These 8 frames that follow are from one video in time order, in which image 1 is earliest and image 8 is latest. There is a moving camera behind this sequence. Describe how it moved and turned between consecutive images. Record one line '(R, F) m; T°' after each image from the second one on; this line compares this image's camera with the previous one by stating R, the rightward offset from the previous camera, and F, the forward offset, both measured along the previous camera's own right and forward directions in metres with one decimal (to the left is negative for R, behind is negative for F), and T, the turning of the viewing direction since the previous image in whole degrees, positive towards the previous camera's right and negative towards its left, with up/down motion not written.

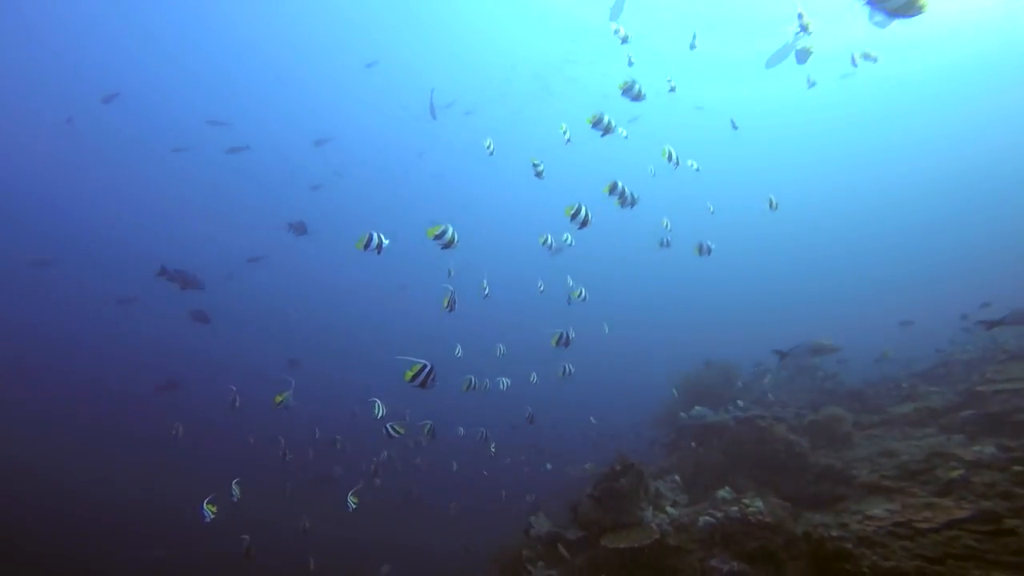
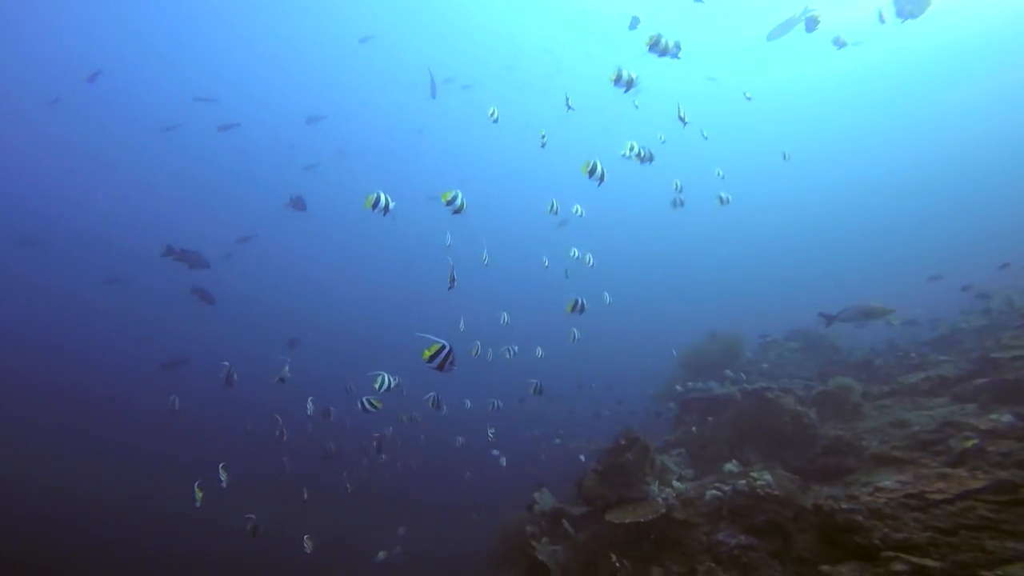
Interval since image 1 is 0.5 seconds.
(+0.1, +0.2) m; 0°
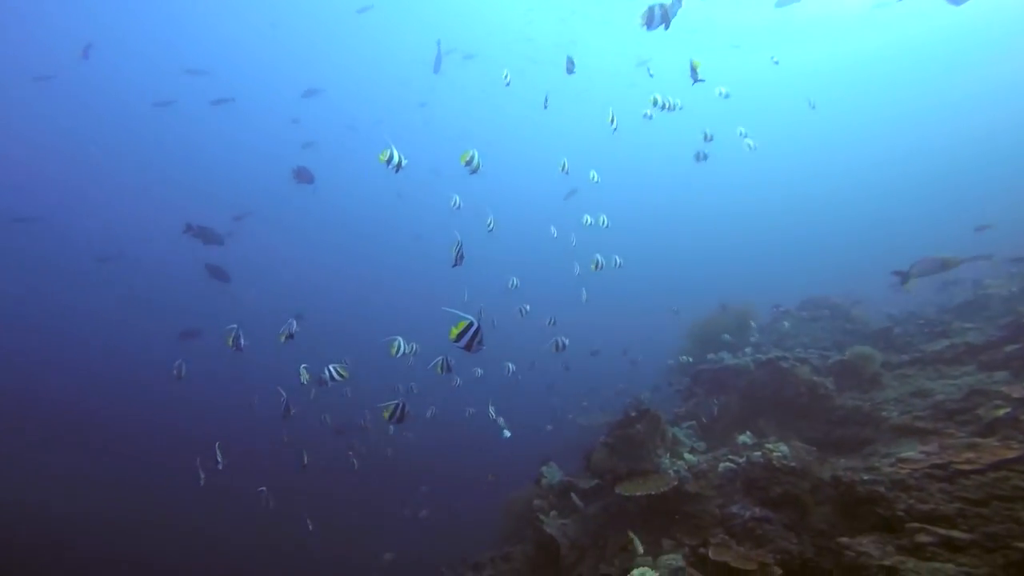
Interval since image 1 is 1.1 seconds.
(0.0, +0.3) m; -1°
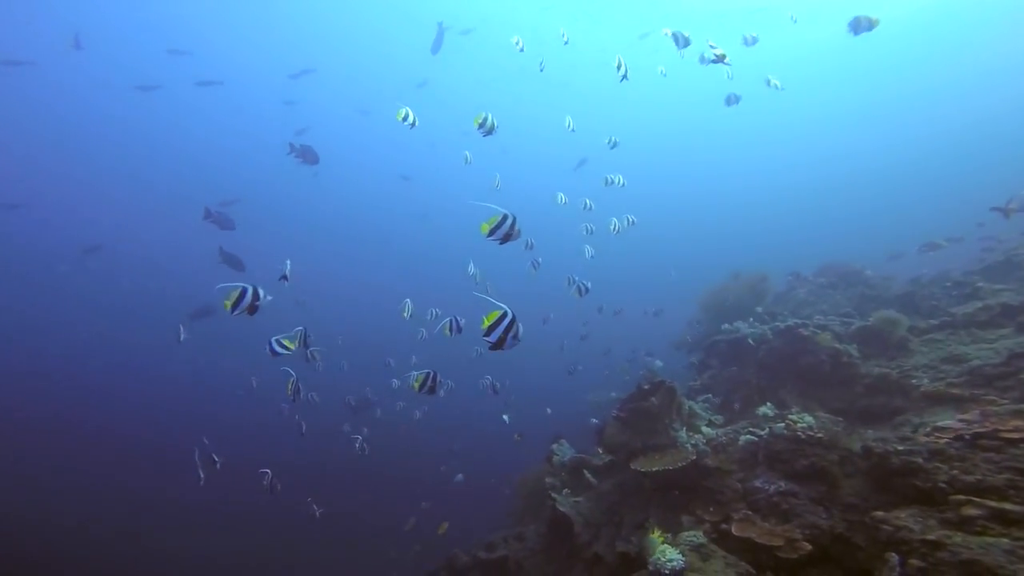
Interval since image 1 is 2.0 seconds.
(-0.1, +0.4) m; 0°
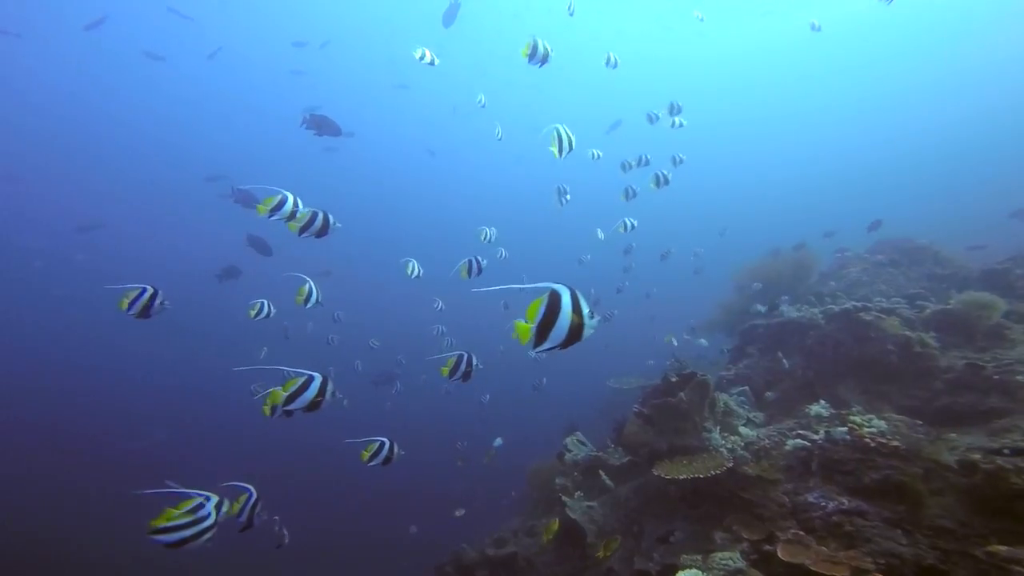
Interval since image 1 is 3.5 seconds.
(+0.3, +1.0) m; -3°
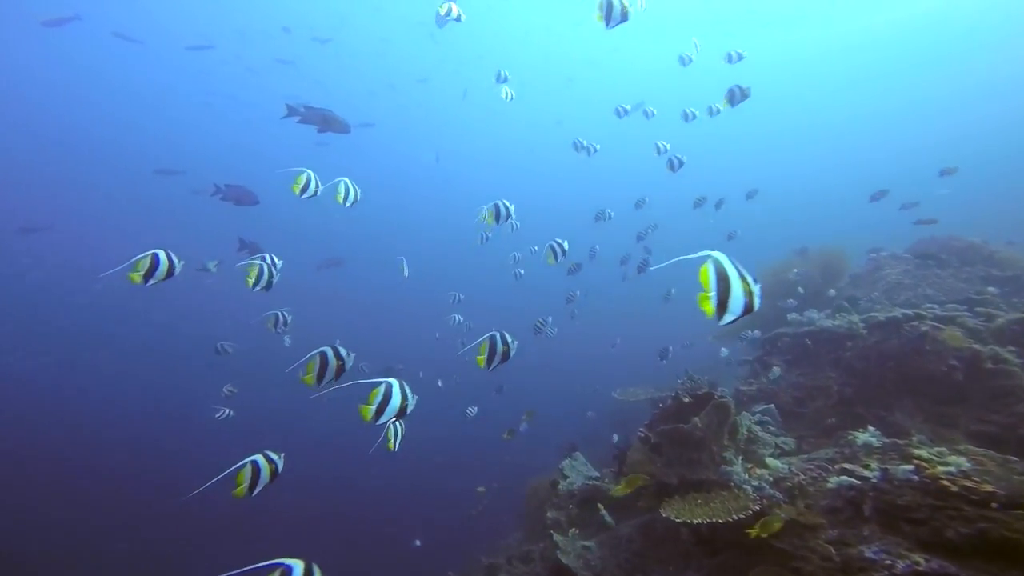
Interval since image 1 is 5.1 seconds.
(+0.3, +1.0) m; -1°
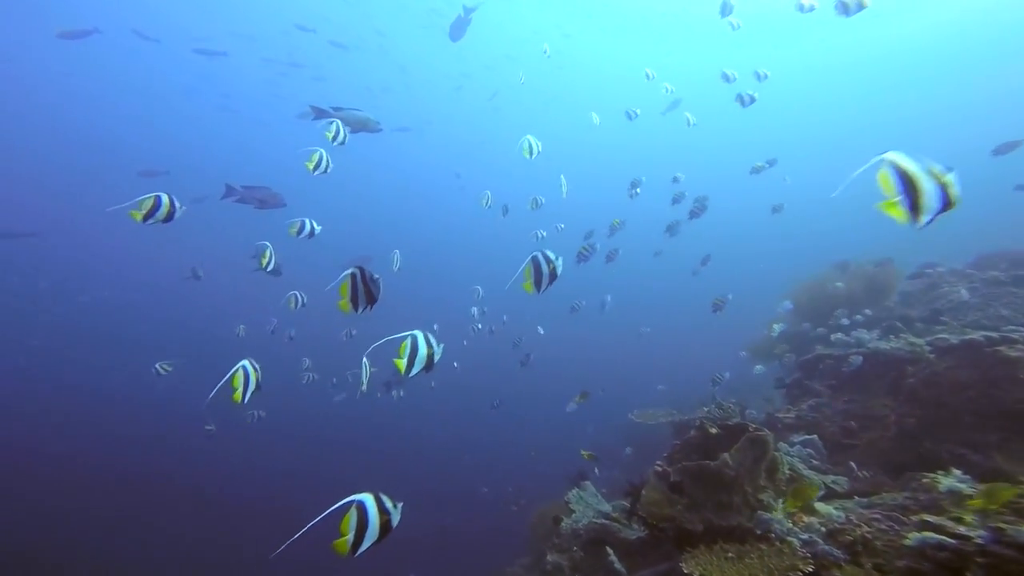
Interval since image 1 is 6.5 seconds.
(+0.2, +0.8) m; -2°
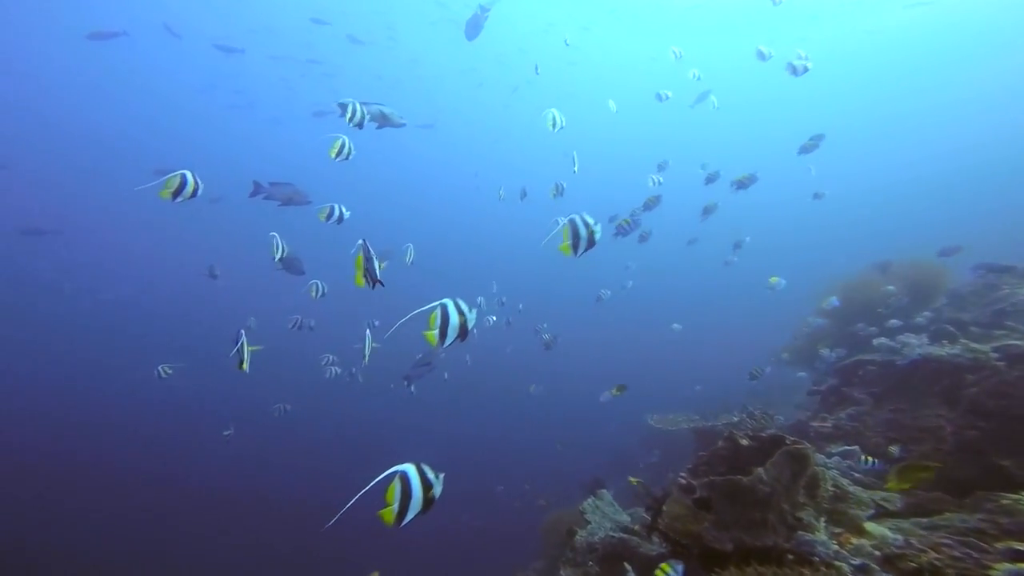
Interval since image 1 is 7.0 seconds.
(+0.1, +0.3) m; -2°
